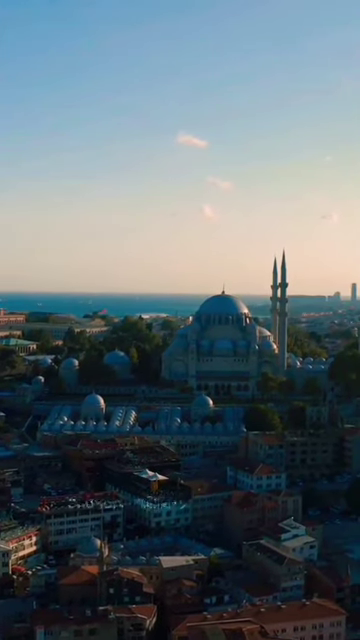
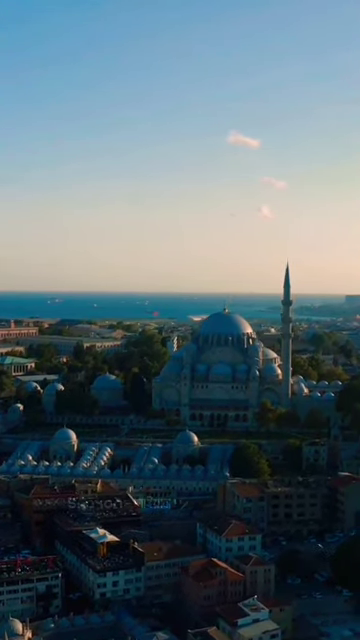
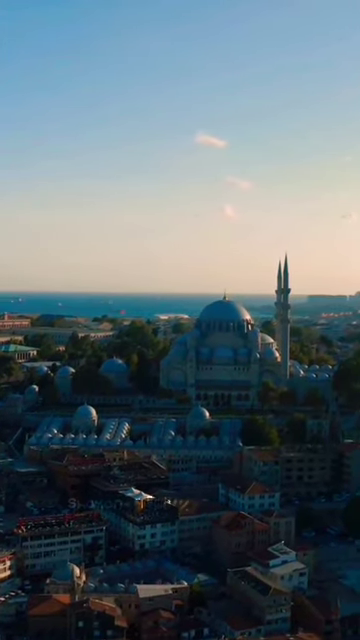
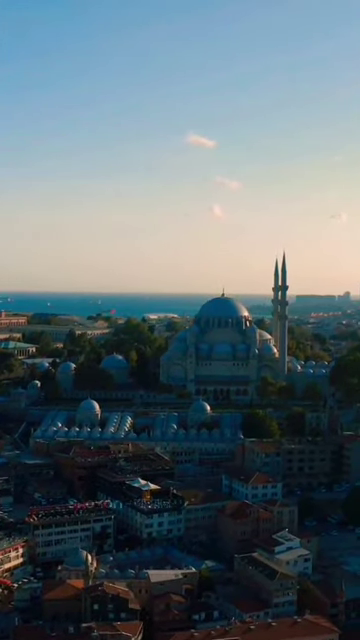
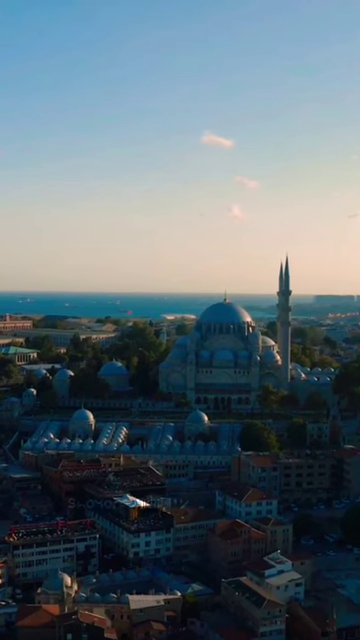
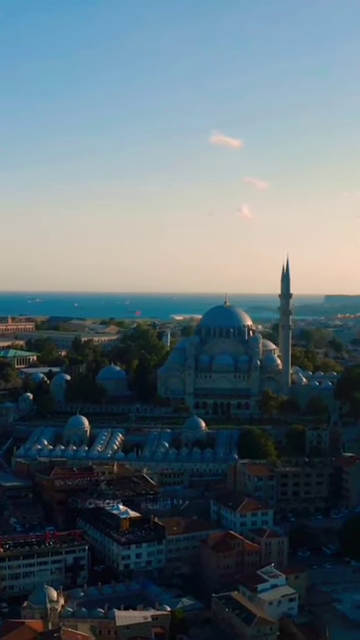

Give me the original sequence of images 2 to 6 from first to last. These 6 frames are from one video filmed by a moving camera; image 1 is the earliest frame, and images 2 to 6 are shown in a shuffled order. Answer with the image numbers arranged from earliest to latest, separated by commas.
4, 3, 5, 6, 2
